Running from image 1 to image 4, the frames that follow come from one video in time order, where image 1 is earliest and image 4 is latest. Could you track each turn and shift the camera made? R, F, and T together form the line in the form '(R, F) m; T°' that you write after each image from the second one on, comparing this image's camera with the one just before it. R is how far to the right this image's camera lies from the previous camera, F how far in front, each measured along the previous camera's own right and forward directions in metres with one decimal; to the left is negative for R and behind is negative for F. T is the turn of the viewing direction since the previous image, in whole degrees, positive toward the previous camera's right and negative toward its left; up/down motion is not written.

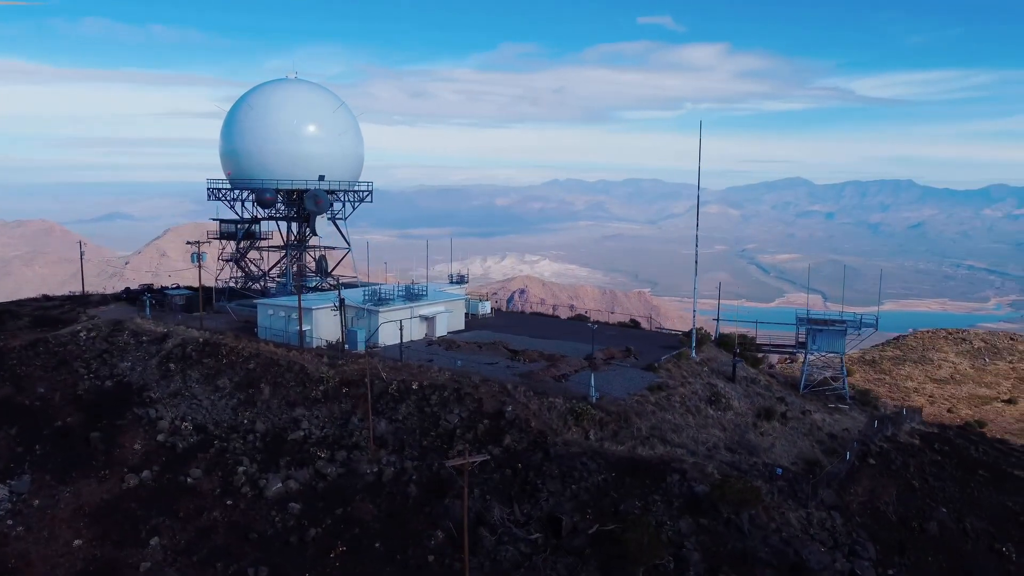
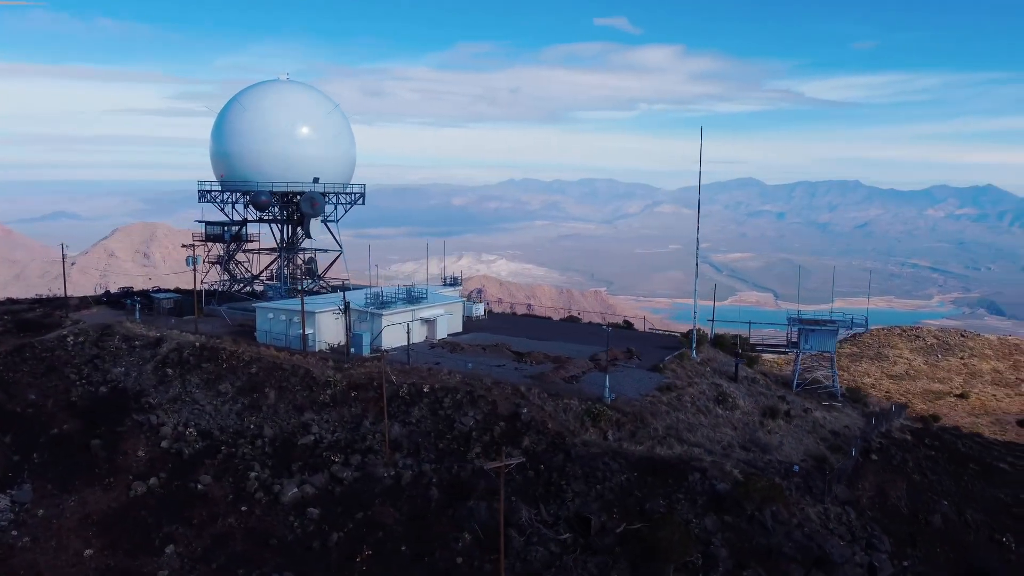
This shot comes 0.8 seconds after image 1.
(-1.2, -0.2) m; +3°
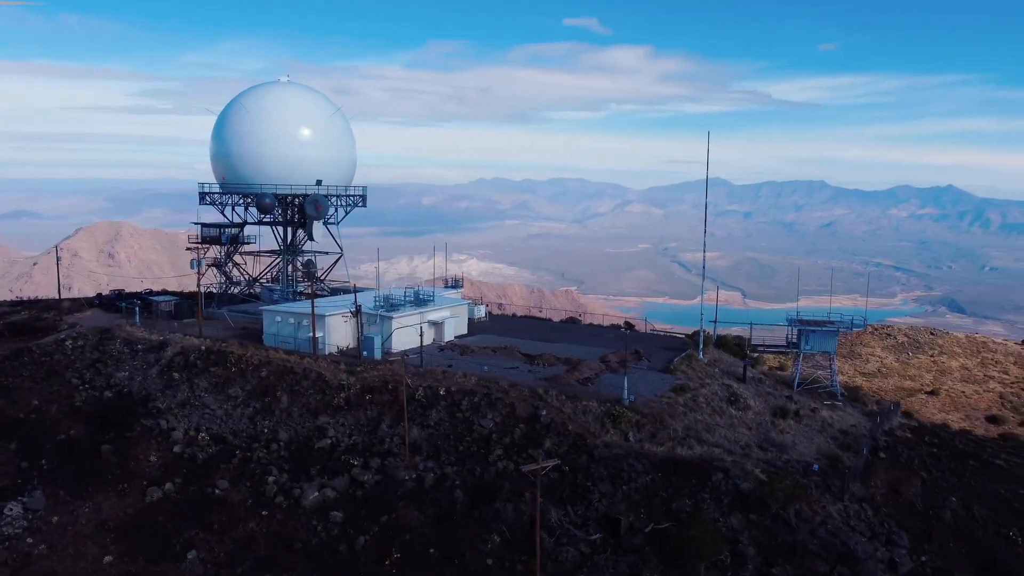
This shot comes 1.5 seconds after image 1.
(-1.0, -0.2) m; +2°
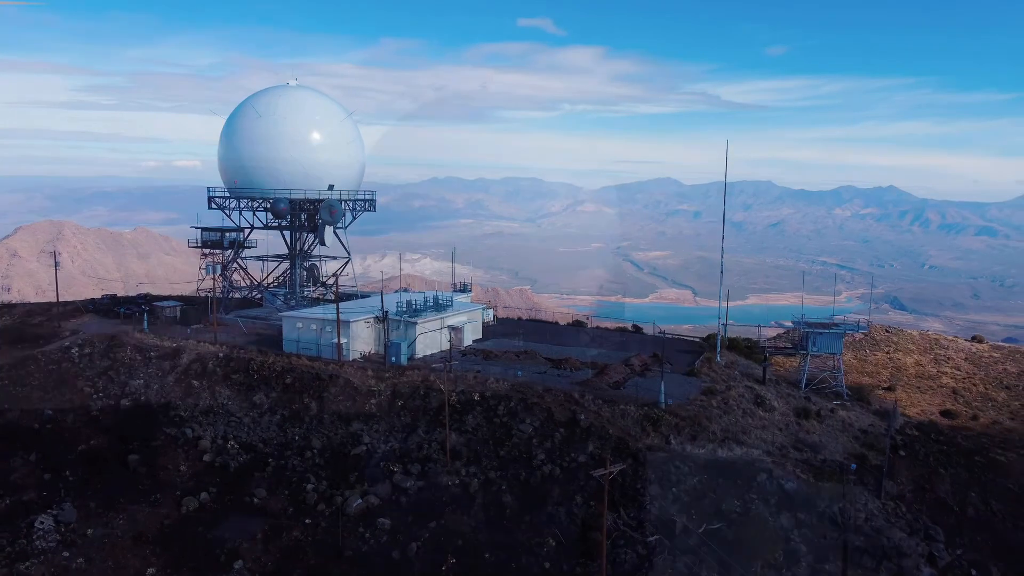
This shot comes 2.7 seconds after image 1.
(-1.8, -0.2) m; +3°
